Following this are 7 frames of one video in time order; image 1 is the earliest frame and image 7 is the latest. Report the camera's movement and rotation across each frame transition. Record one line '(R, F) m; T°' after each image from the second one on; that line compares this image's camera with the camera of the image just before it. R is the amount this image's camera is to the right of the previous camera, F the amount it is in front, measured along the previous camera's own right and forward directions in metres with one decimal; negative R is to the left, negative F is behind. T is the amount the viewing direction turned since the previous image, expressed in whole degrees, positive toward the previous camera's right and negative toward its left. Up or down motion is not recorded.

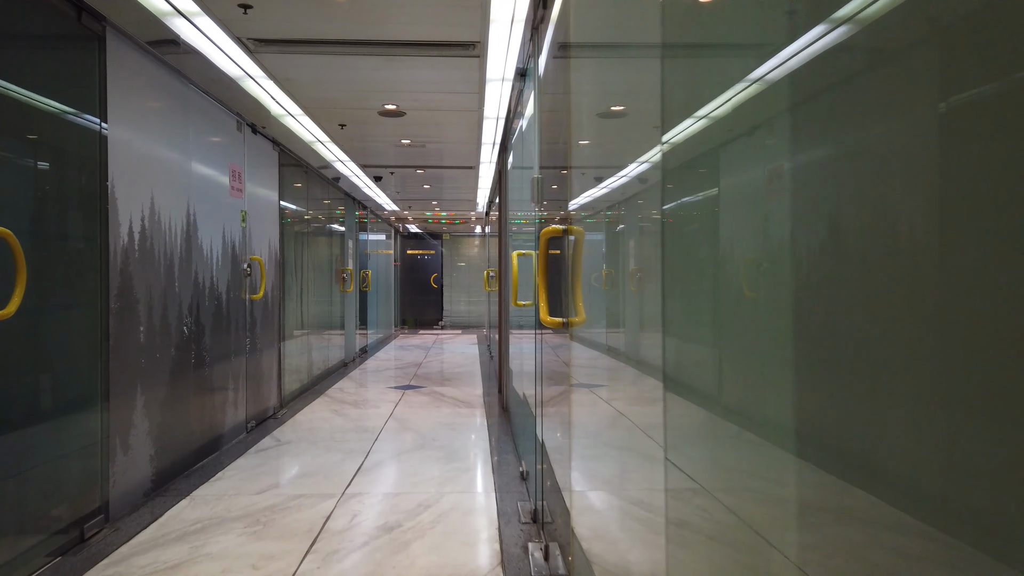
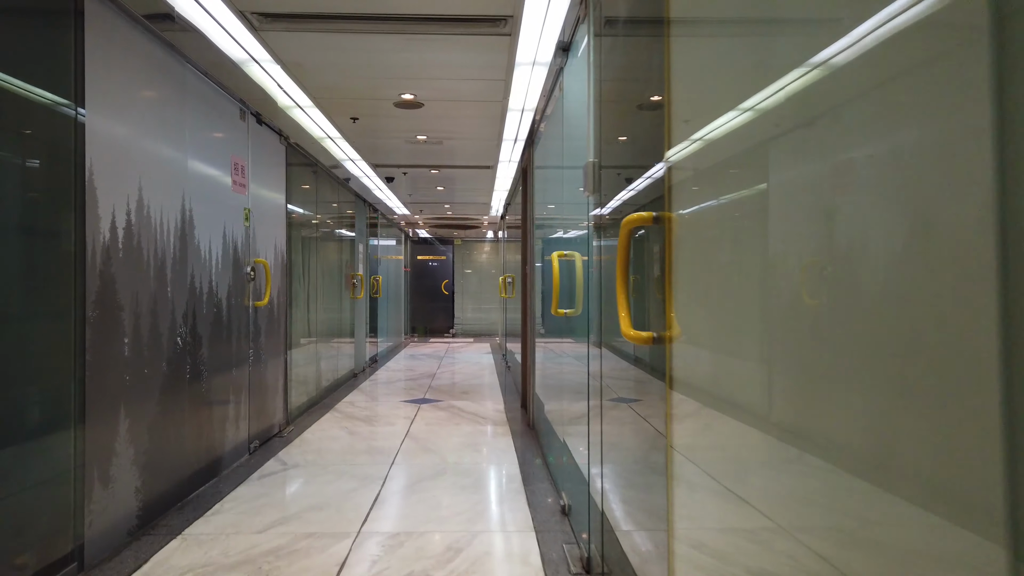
(-0.1, +0.4) m; 0°
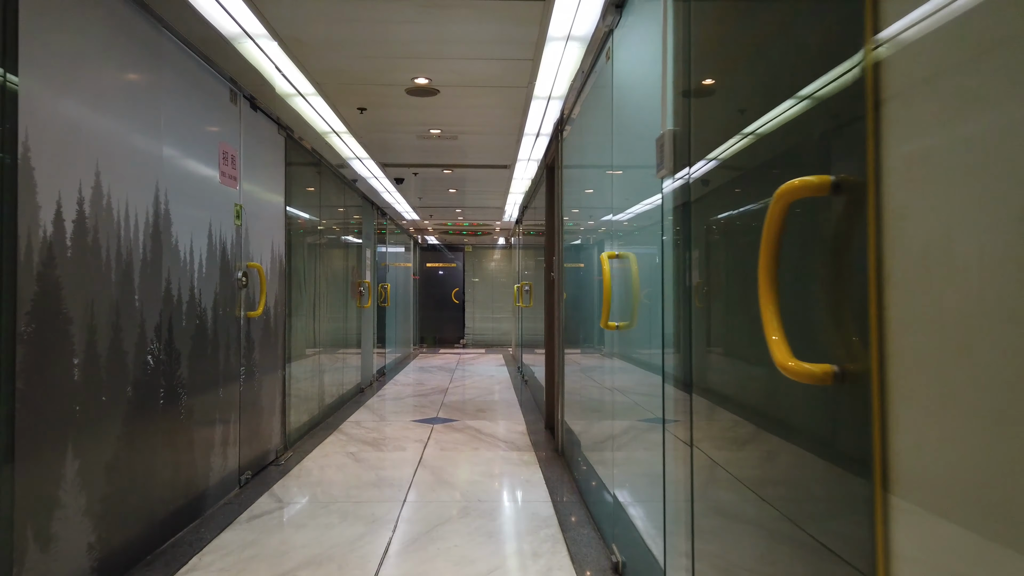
(-0.1, +0.5) m; -1°
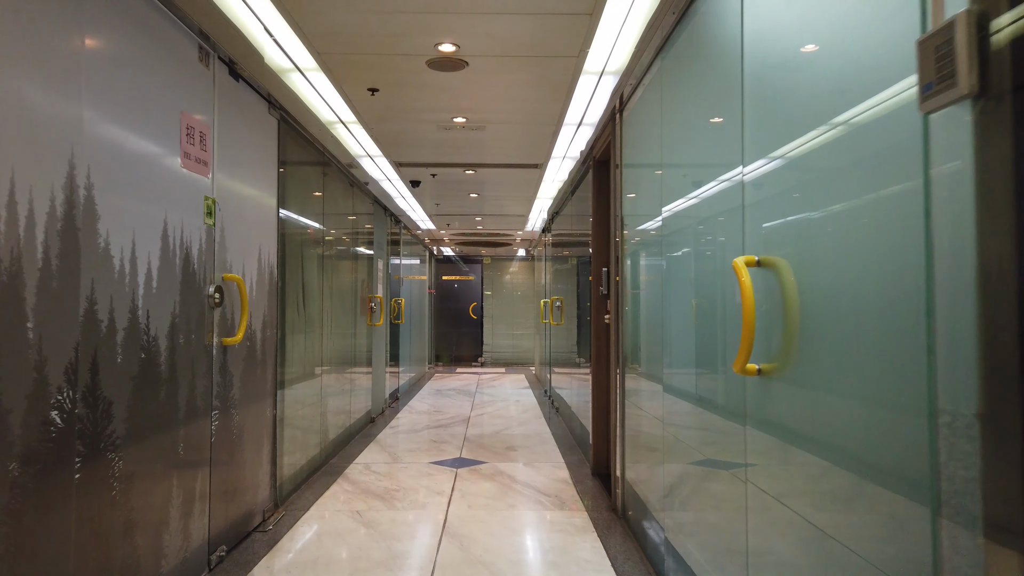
(-0.2, +0.8) m; -1°
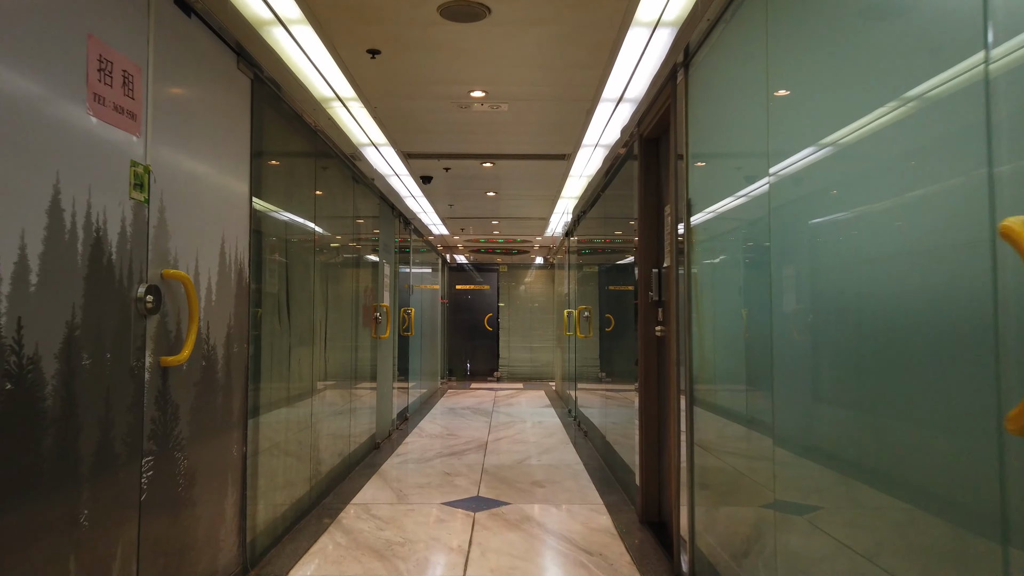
(-0.1, +0.7) m; -1°
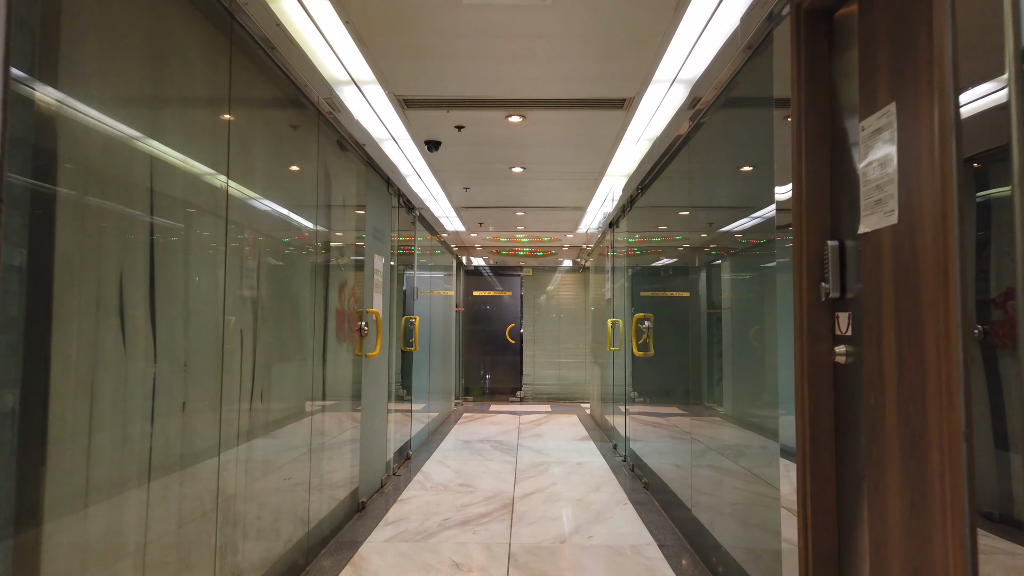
(-0.1, +1.4) m; -1°
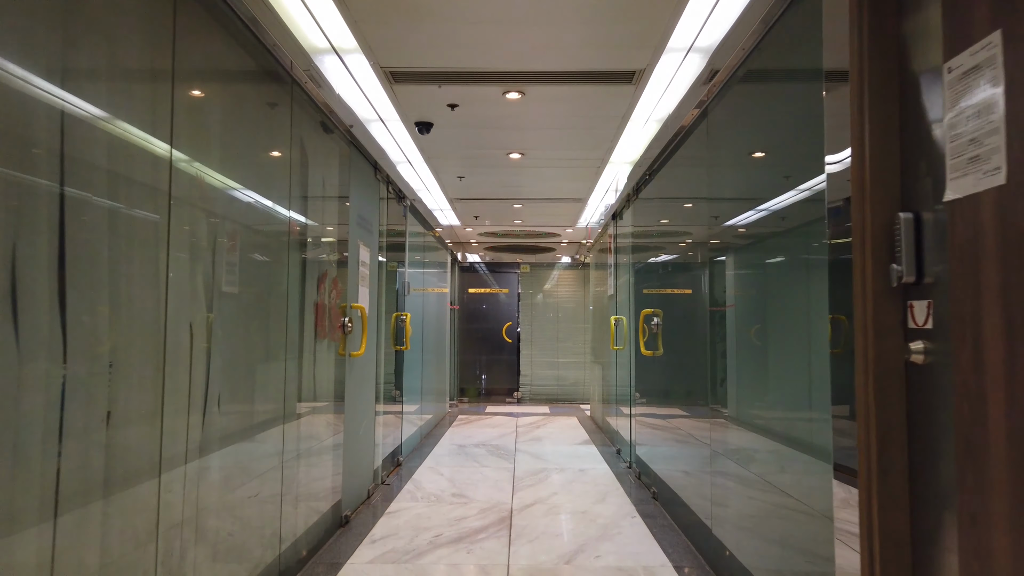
(0.0, +0.3) m; 0°
